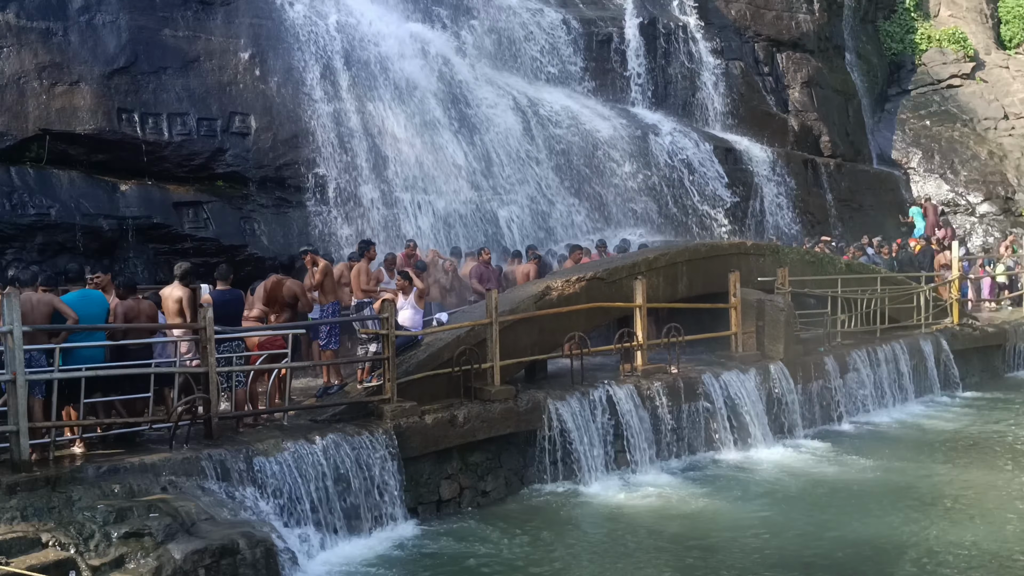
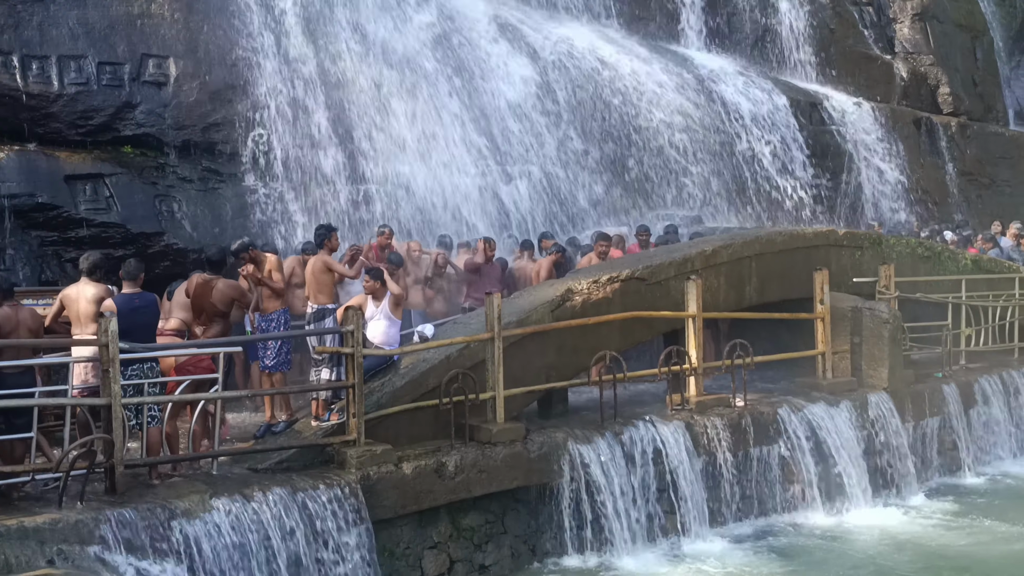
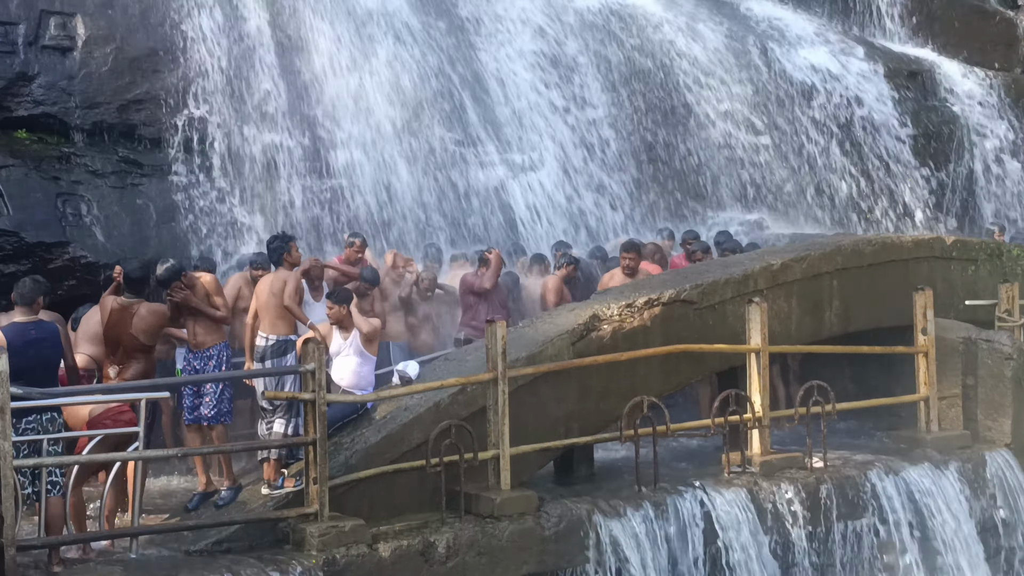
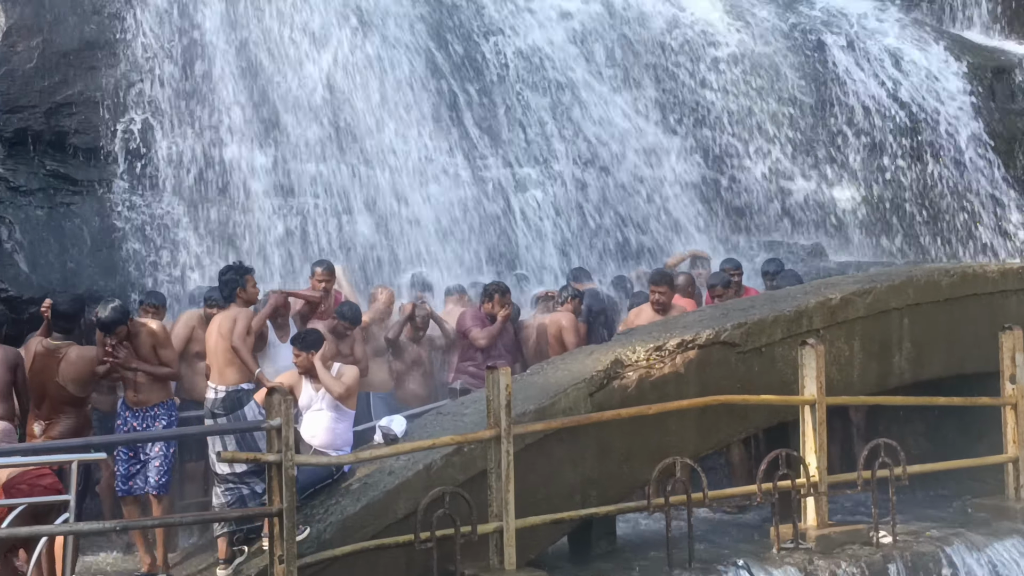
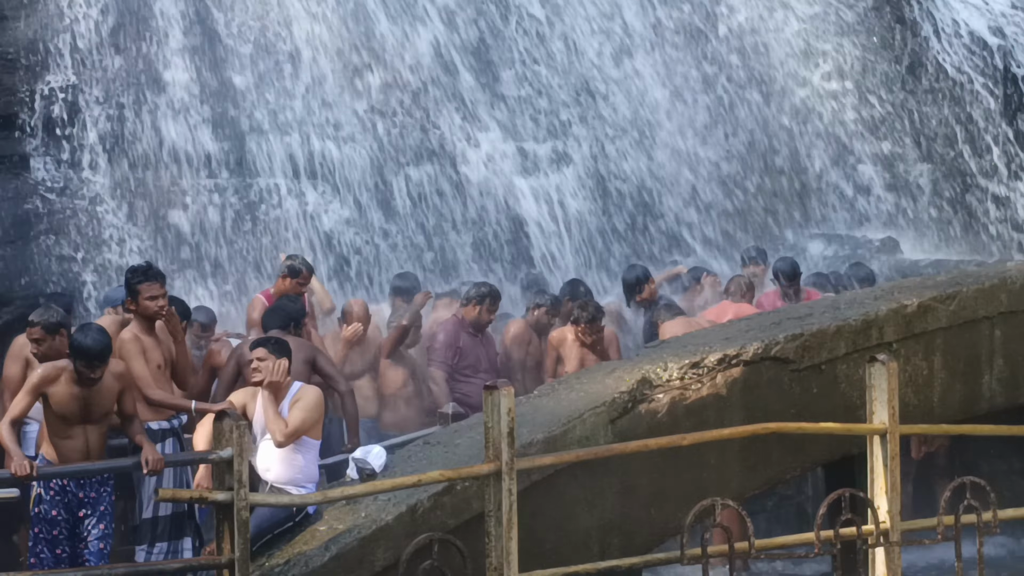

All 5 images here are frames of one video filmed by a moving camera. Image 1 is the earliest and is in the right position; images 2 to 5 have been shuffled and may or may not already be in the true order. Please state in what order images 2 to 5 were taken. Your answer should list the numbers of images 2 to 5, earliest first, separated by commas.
2, 3, 4, 5
